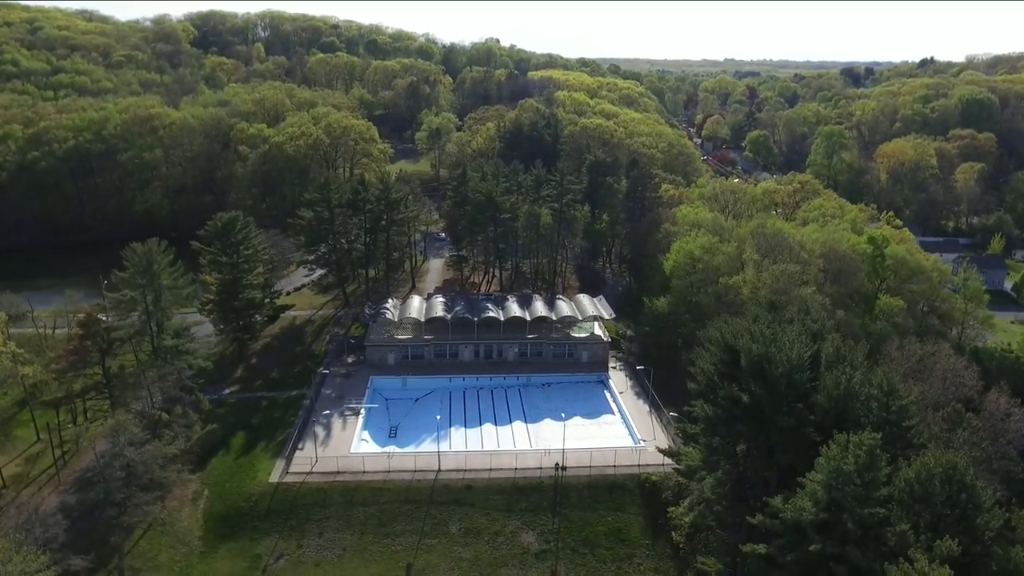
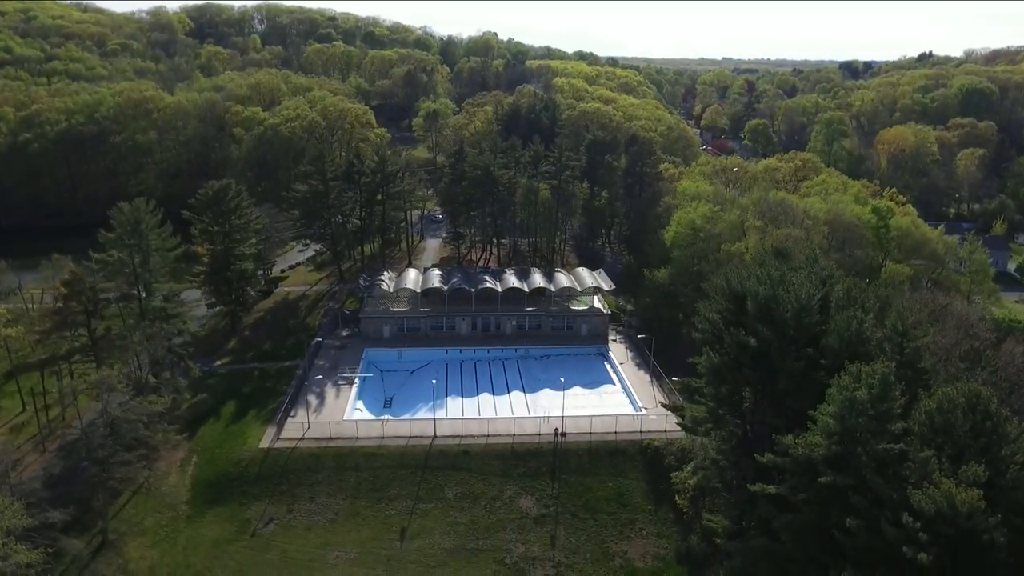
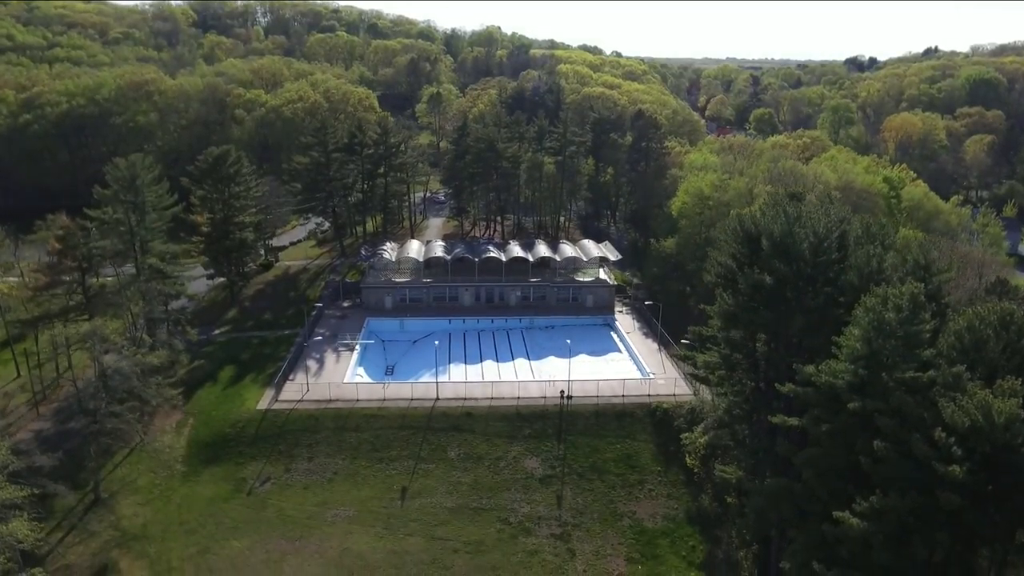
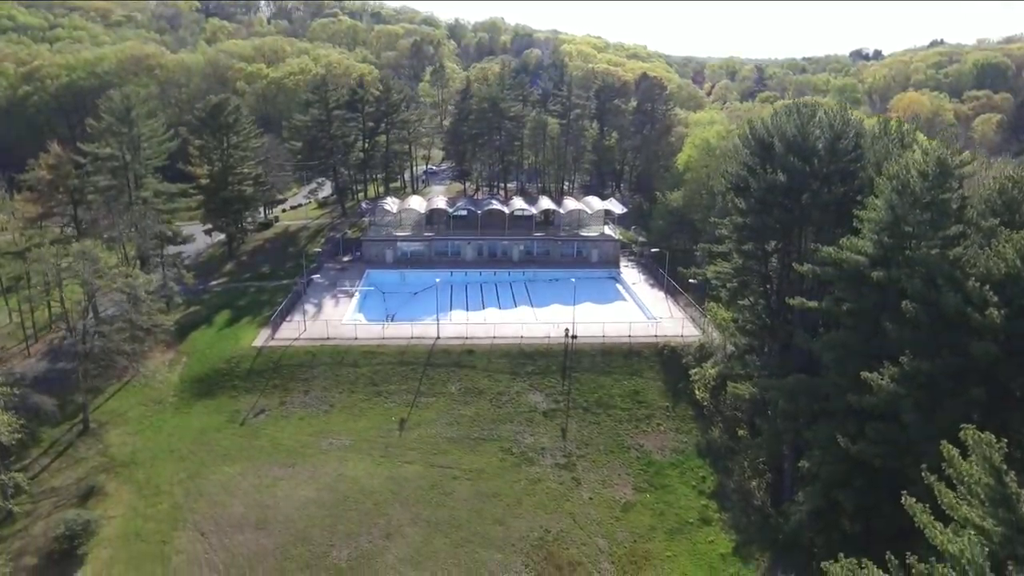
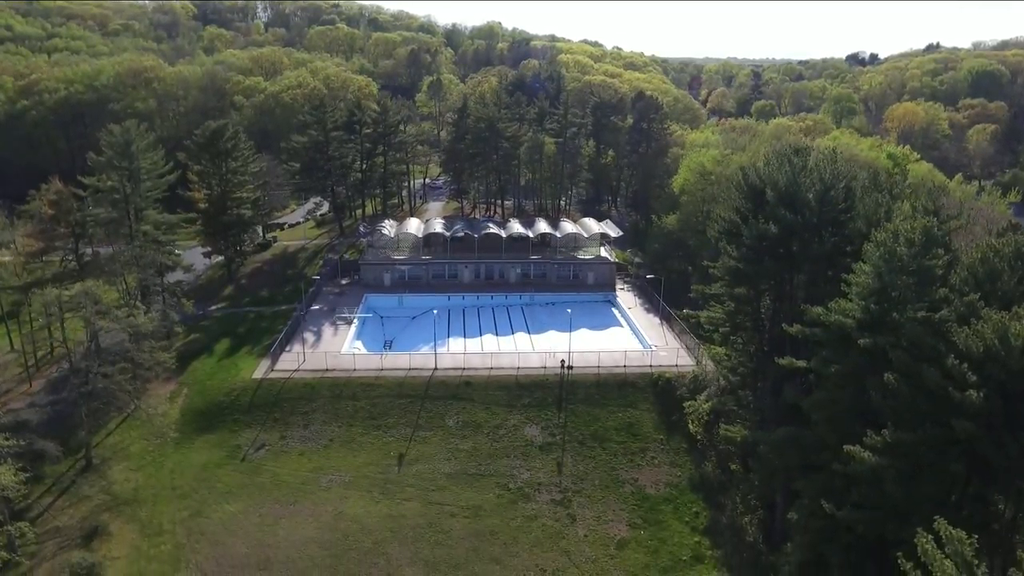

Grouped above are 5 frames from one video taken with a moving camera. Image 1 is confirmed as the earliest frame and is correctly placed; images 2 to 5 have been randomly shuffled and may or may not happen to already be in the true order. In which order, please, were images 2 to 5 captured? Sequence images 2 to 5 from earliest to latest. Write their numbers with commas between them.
2, 3, 5, 4
